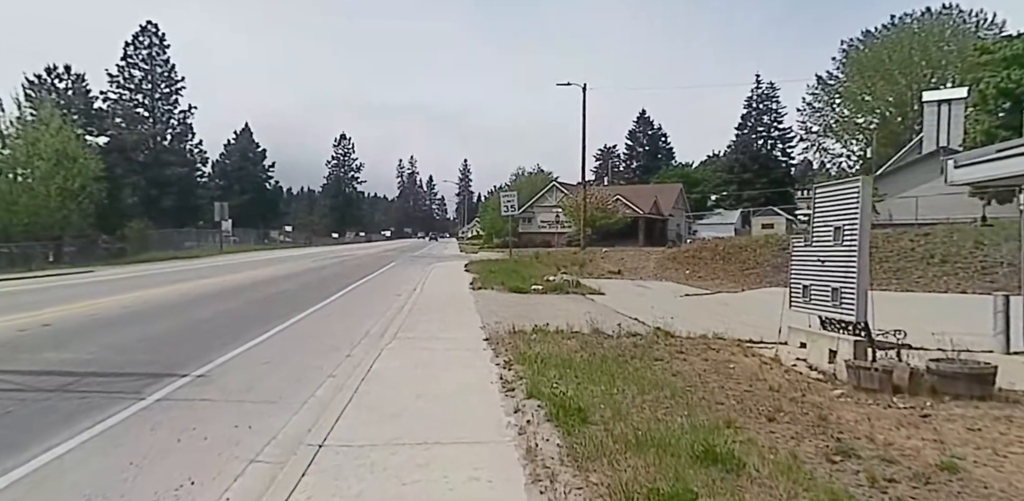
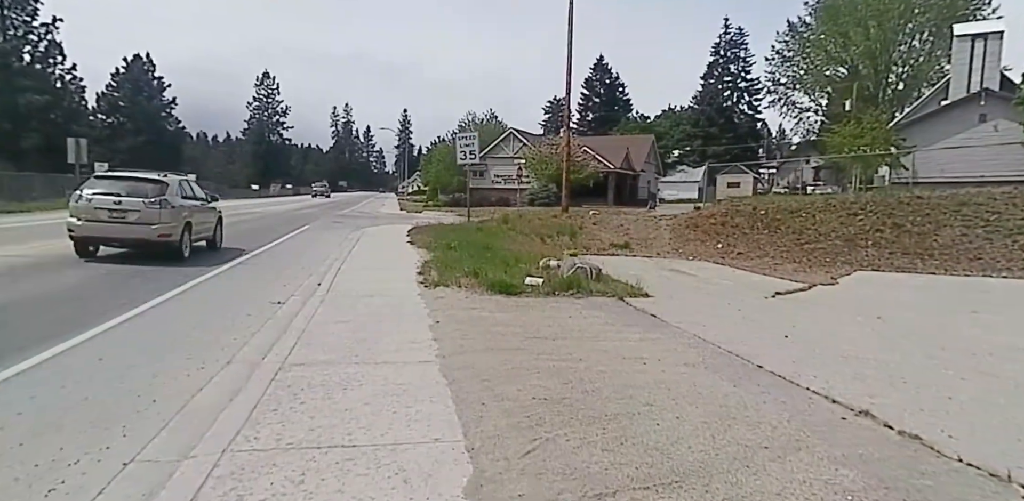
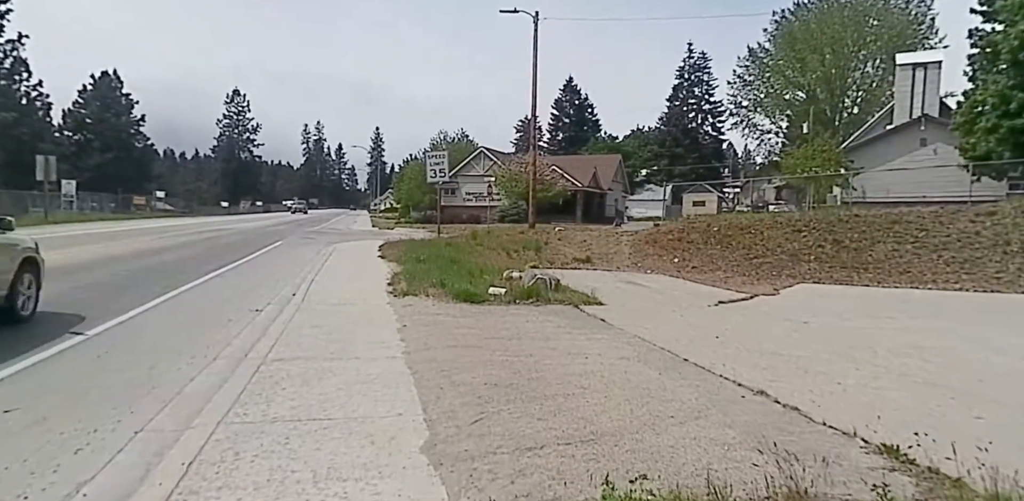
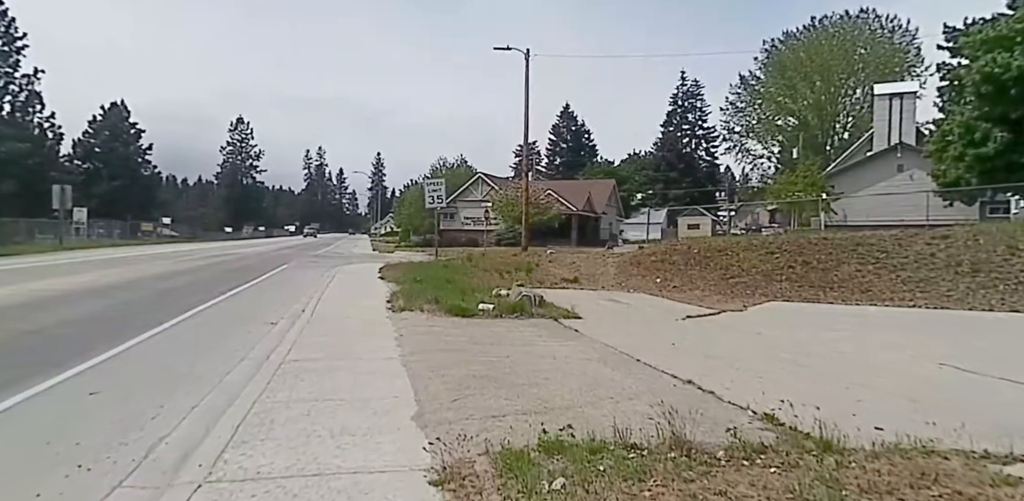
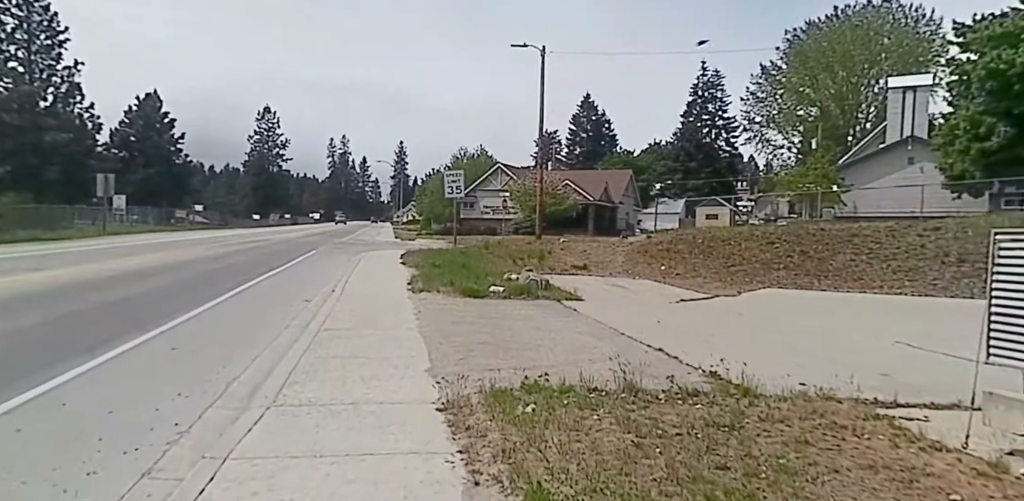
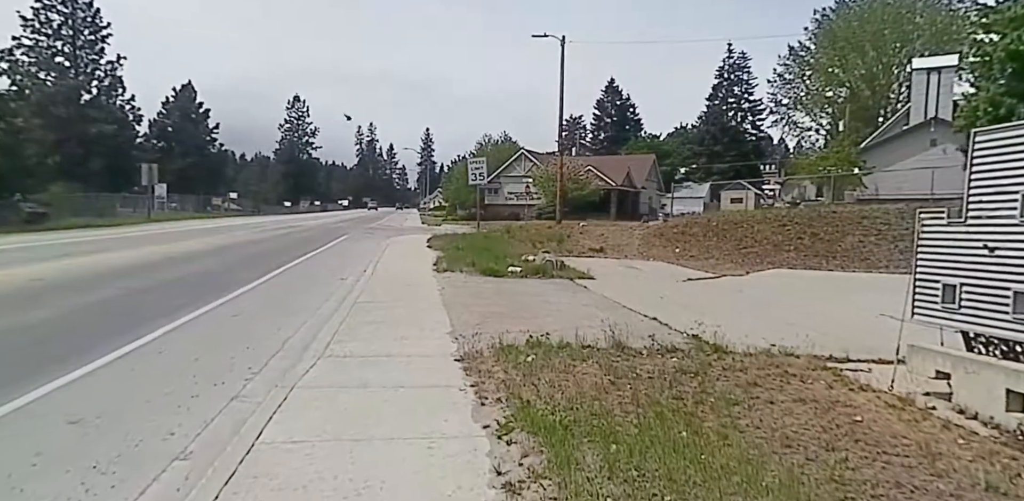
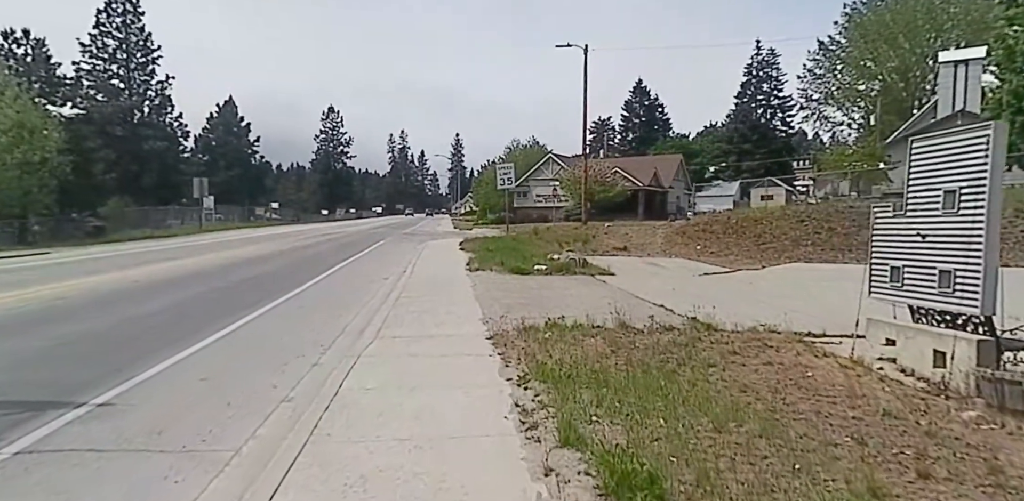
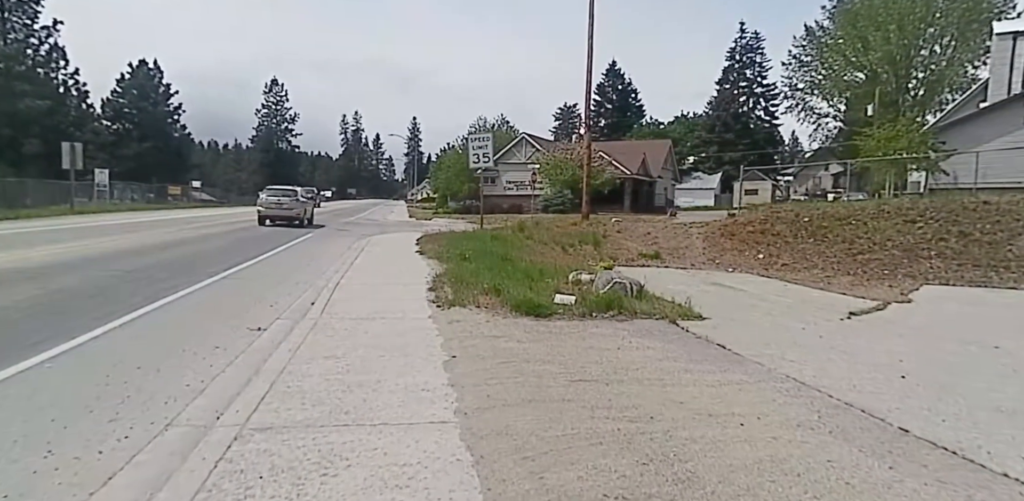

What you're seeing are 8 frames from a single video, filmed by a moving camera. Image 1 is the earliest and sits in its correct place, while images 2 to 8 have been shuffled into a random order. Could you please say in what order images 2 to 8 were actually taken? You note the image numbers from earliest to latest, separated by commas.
7, 6, 5, 4, 3, 2, 8
